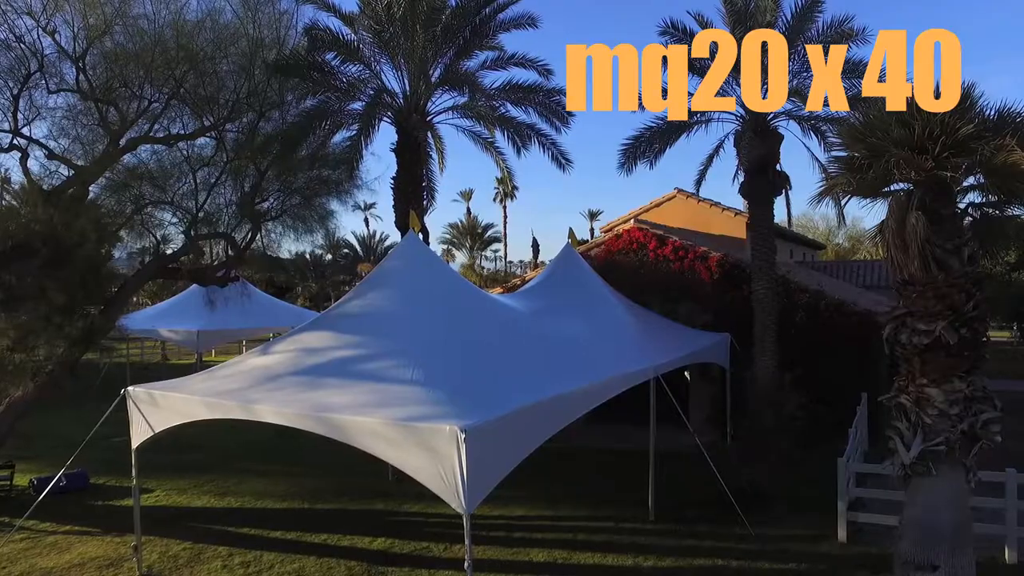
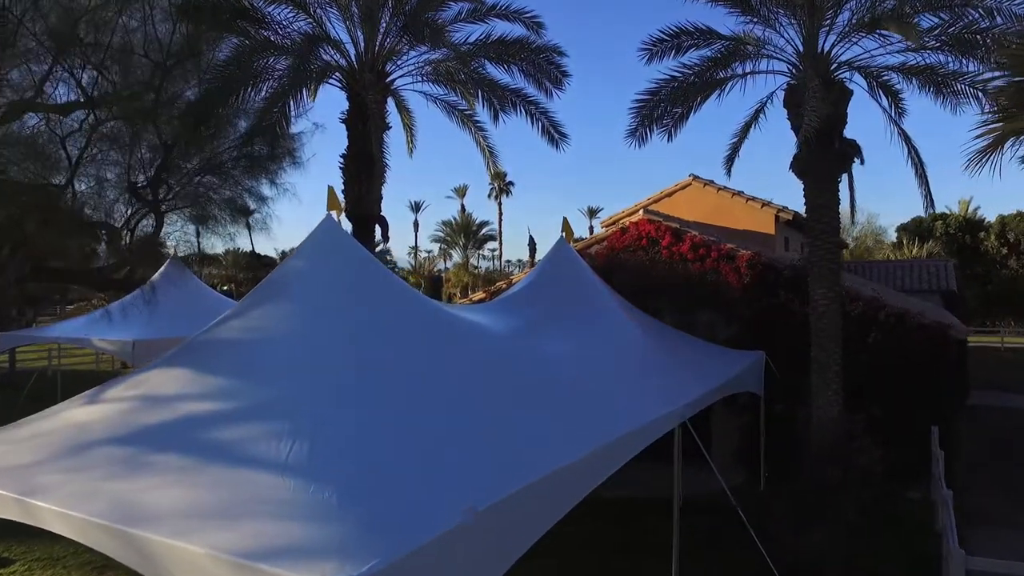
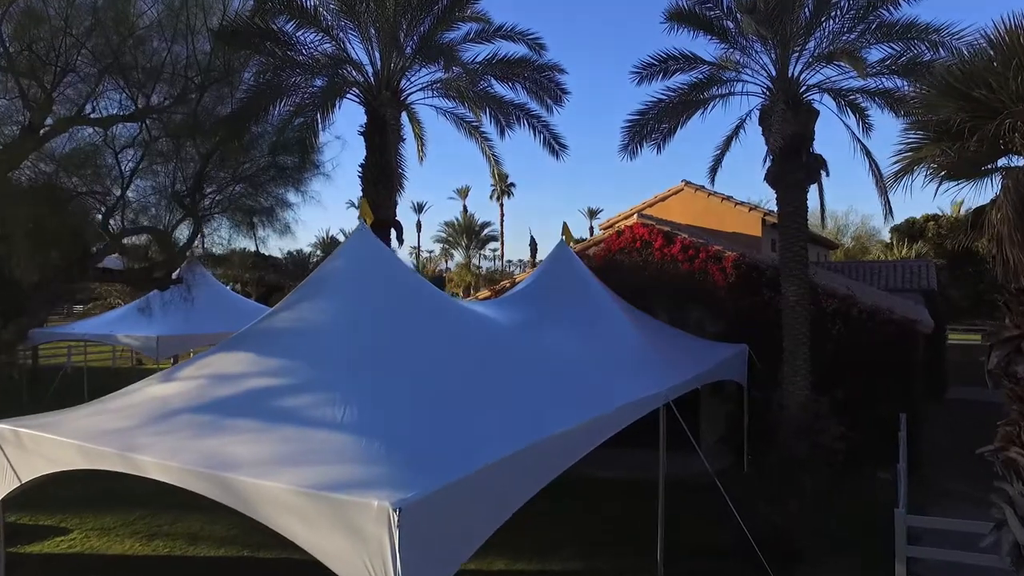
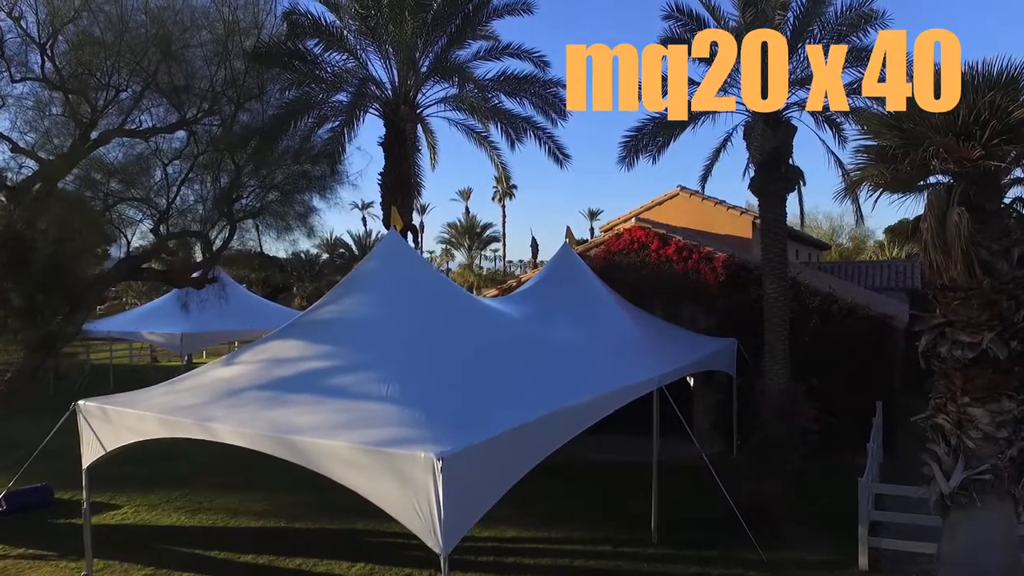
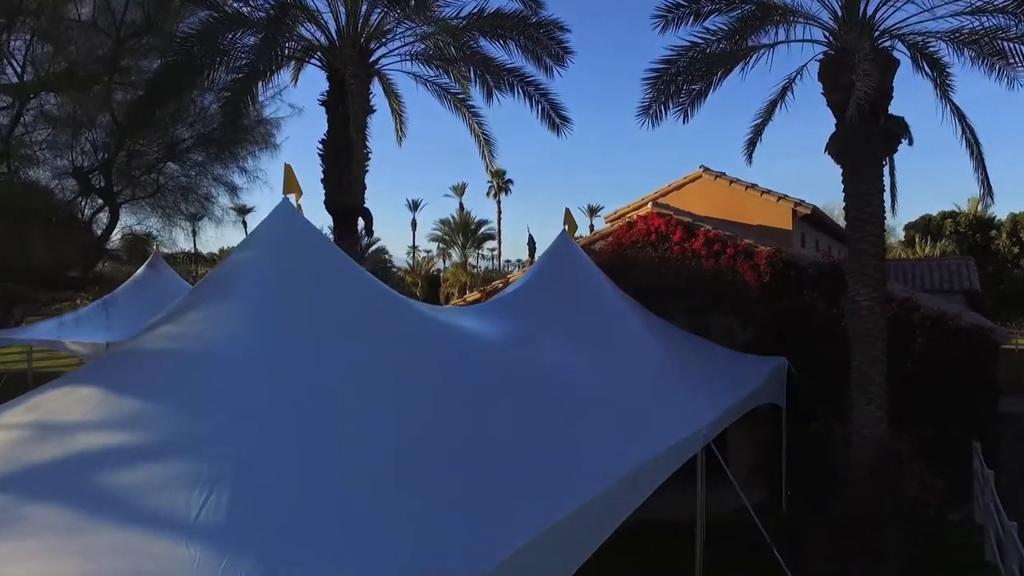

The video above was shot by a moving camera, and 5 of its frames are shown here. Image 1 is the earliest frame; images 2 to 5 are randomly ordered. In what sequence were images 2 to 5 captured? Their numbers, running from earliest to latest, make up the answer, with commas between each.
4, 3, 2, 5
